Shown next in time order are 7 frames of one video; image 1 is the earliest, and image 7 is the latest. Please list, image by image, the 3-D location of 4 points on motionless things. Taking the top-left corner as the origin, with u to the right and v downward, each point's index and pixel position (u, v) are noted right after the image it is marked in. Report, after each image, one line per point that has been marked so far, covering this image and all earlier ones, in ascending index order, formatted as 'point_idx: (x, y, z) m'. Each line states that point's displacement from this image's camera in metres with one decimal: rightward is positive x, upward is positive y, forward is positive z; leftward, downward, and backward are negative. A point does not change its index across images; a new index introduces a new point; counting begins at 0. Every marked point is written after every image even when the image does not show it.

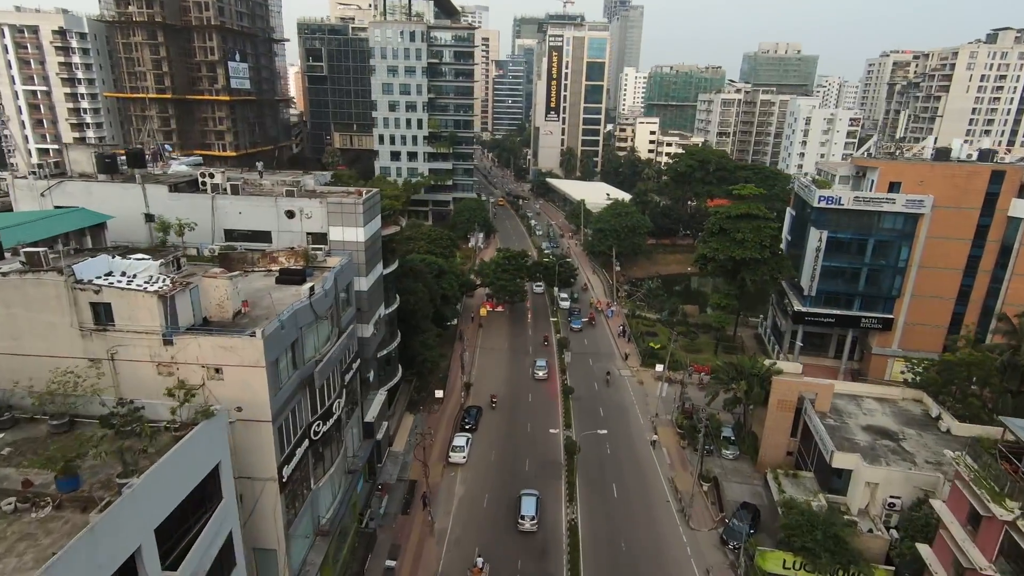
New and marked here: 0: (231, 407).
0: (-9.9, -4.2, +20.0) m
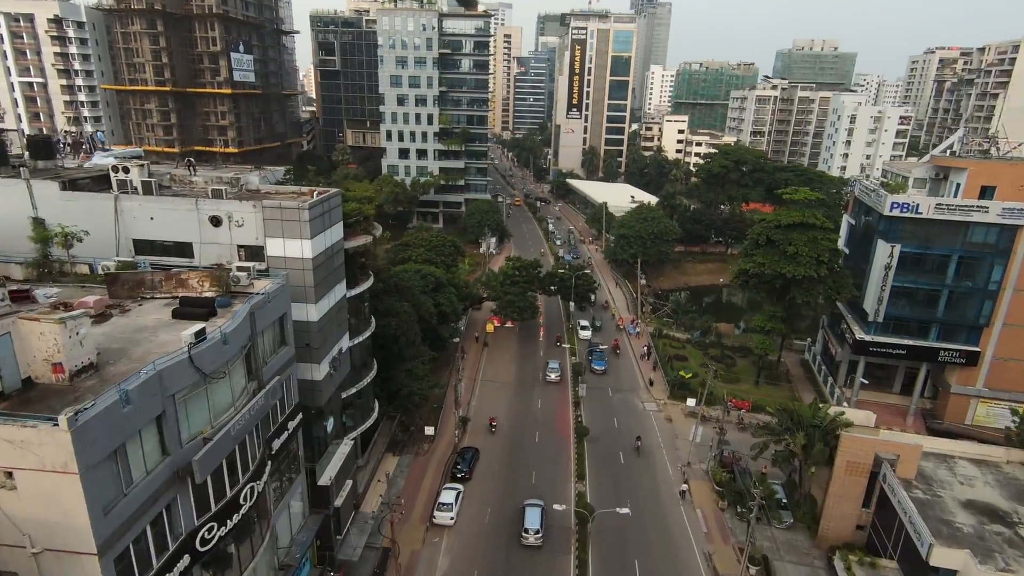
0: (-10.7, -5.4, +12.7) m
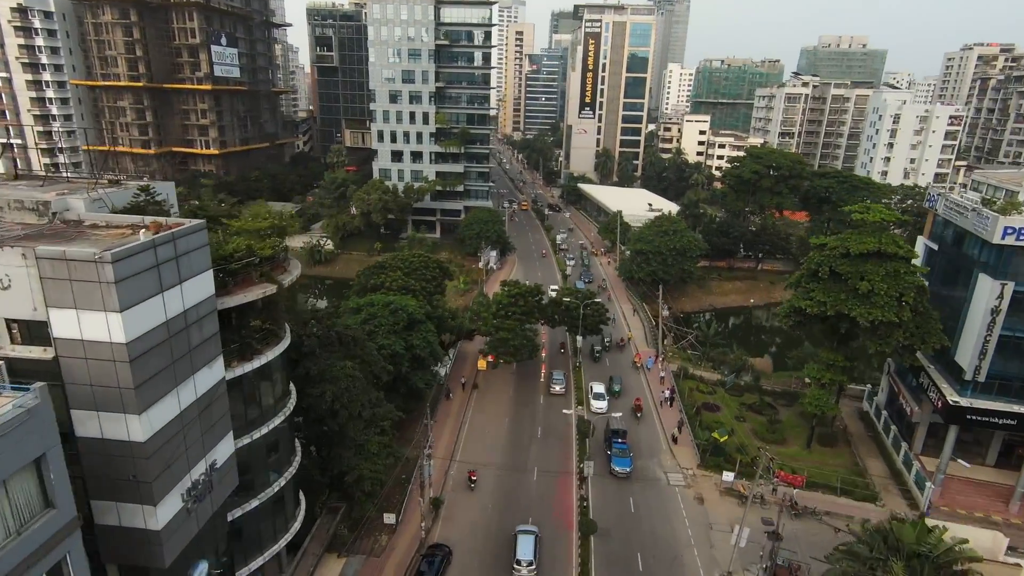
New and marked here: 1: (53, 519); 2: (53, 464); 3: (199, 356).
0: (-12.2, -8.0, +3.2) m
1: (-10.4, -5.2, +12.9) m
2: (-9.9, -3.8, +12.4) m
3: (-9.3, -2.0, +16.9) m
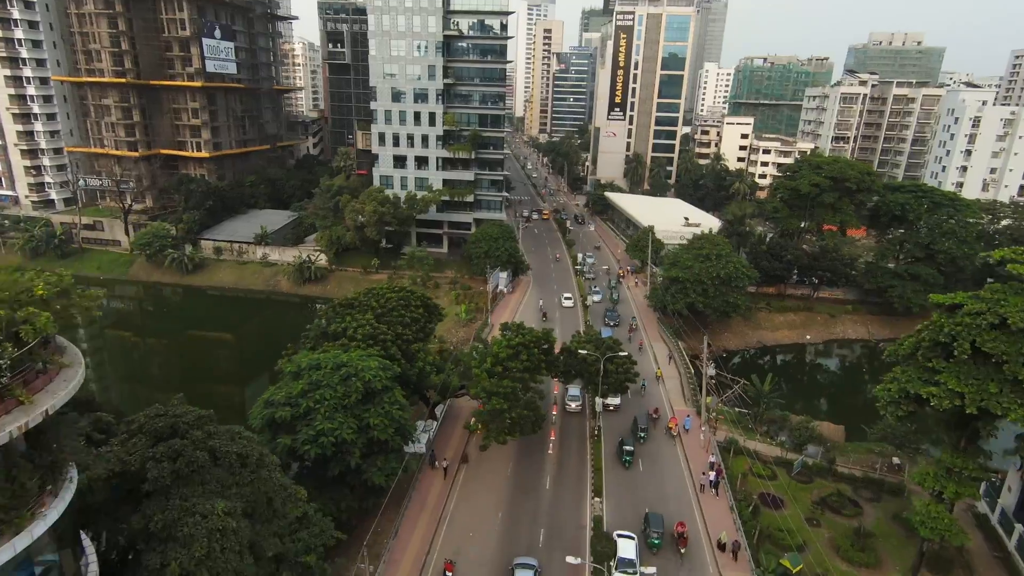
0: (-14.4, -10.8, -6.8) m
1: (-12.1, -8.1, +2.8) m
2: (-11.7, -6.7, +2.3) m
3: (-10.8, -4.9, +6.7) m
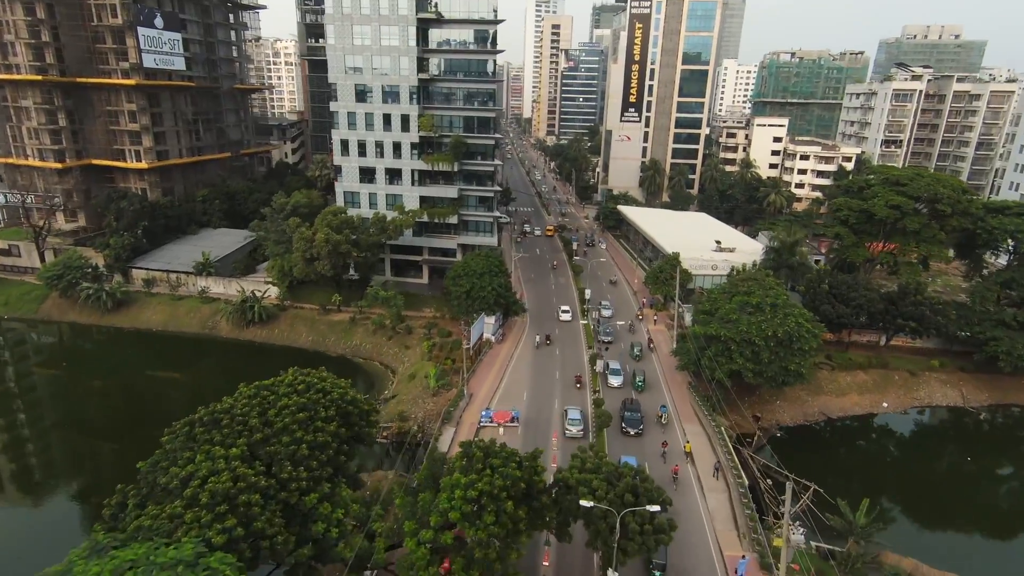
0: (-16.9, -15.3, -21.2) m
1: (-14.4, -12.7, -11.7) m
2: (-14.0, -11.3, -12.1) m
3: (-13.0, -9.5, -7.7) m
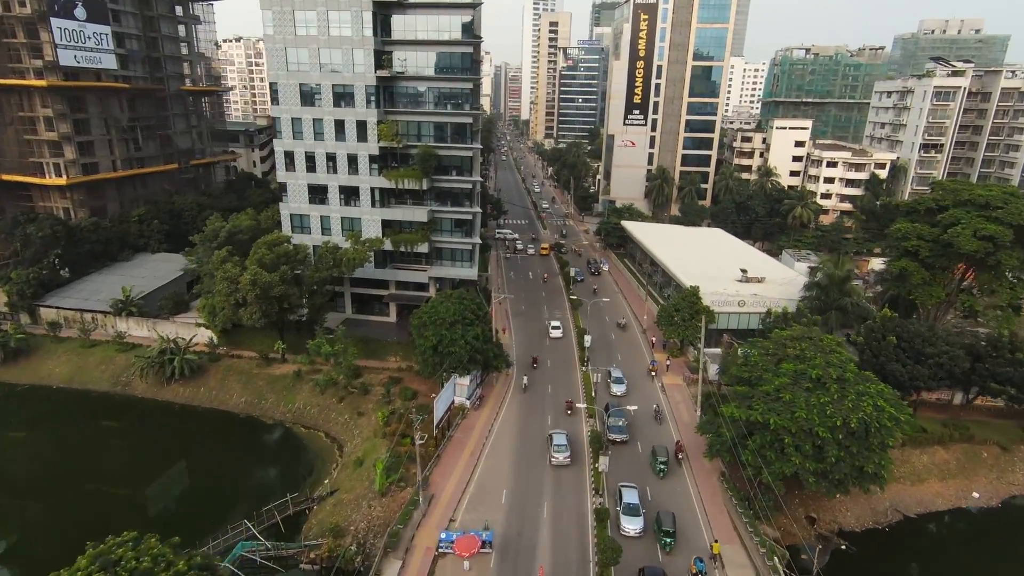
0: (-18.7, -19.3, -32.8) m
1: (-16.1, -16.6, -23.2) m
2: (-15.7, -15.2, -23.7) m
3: (-14.8, -13.4, -19.3) m
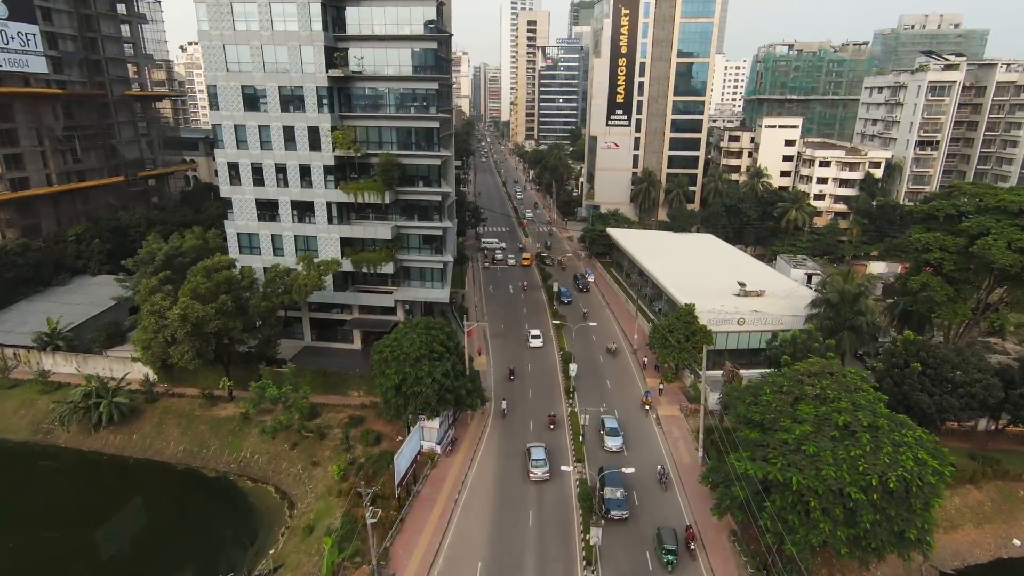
0: (-18.0, -21.4, -38.7) m
1: (-15.8, -18.7, -29.1) m
2: (-15.4, -17.3, -29.6) m
3: (-14.6, -15.5, -25.1) m
